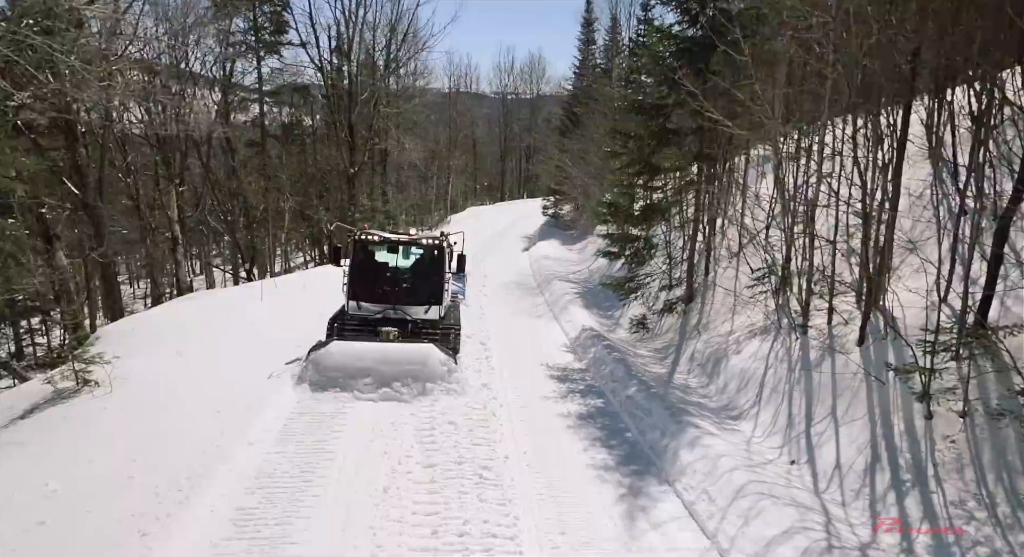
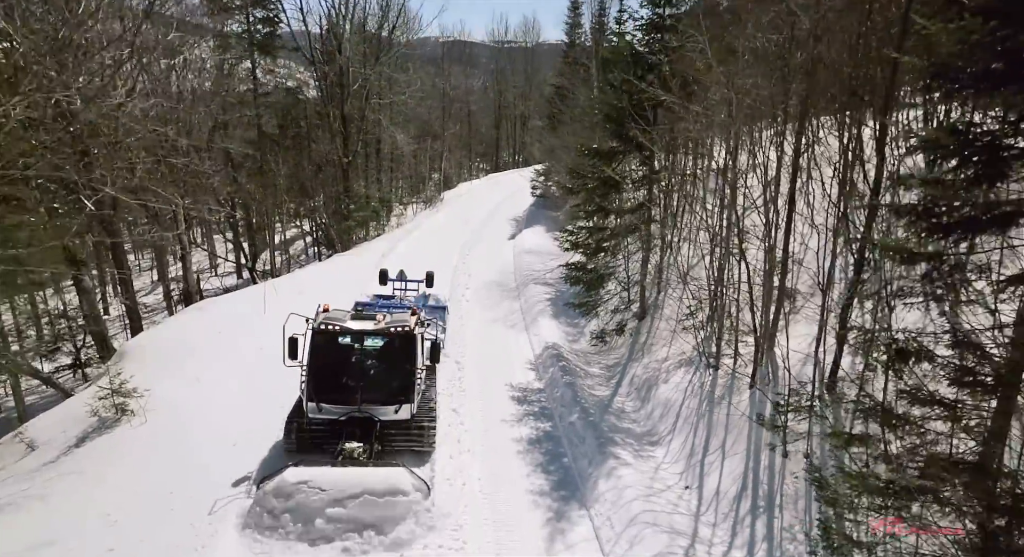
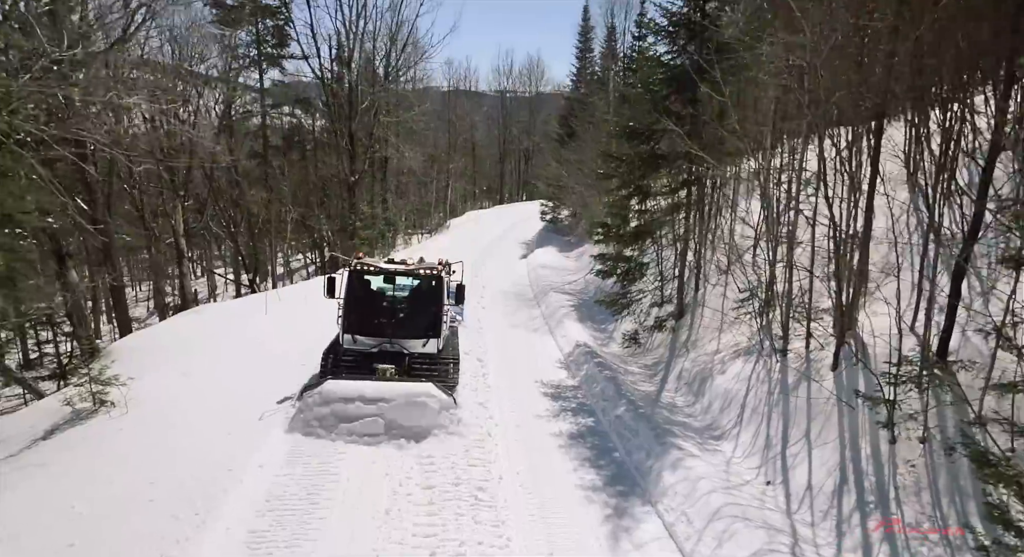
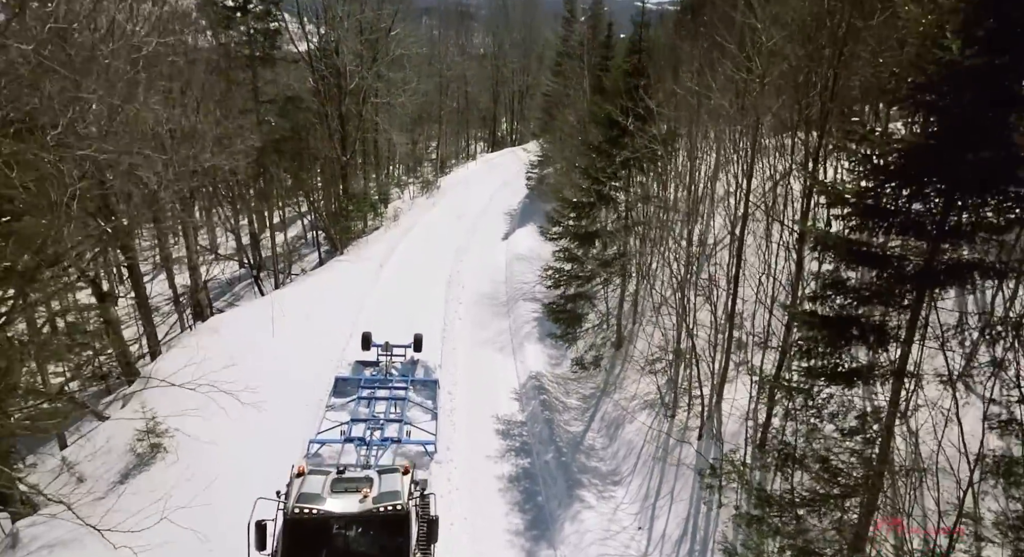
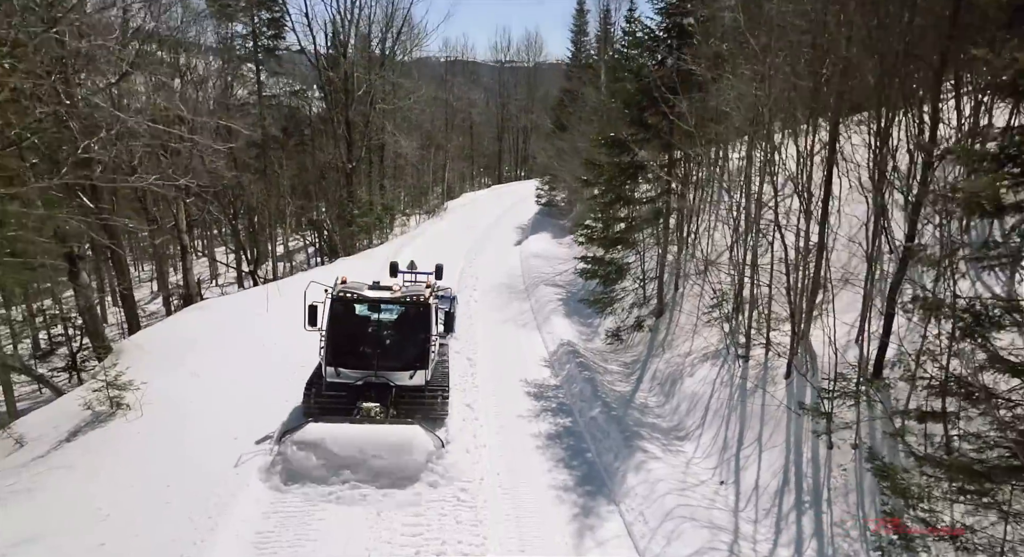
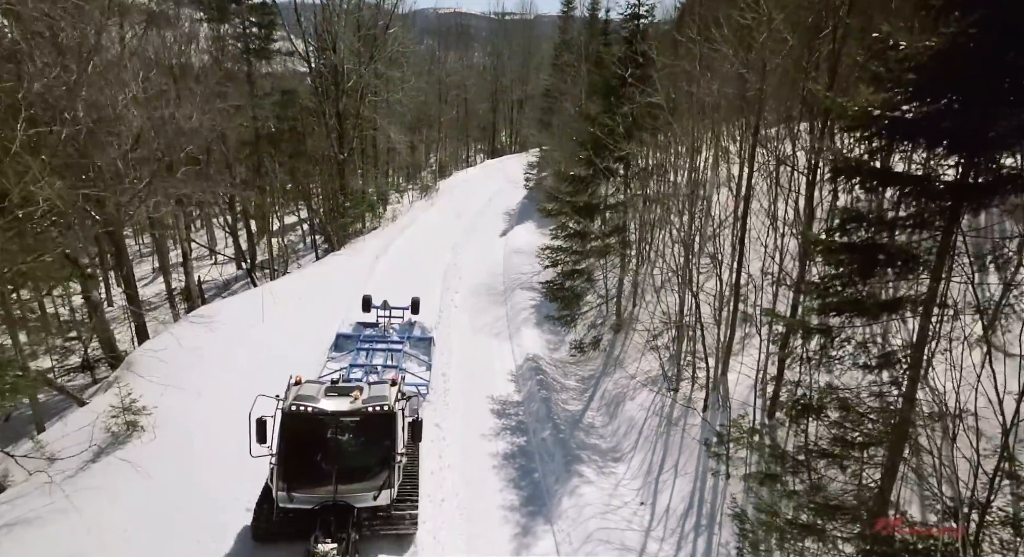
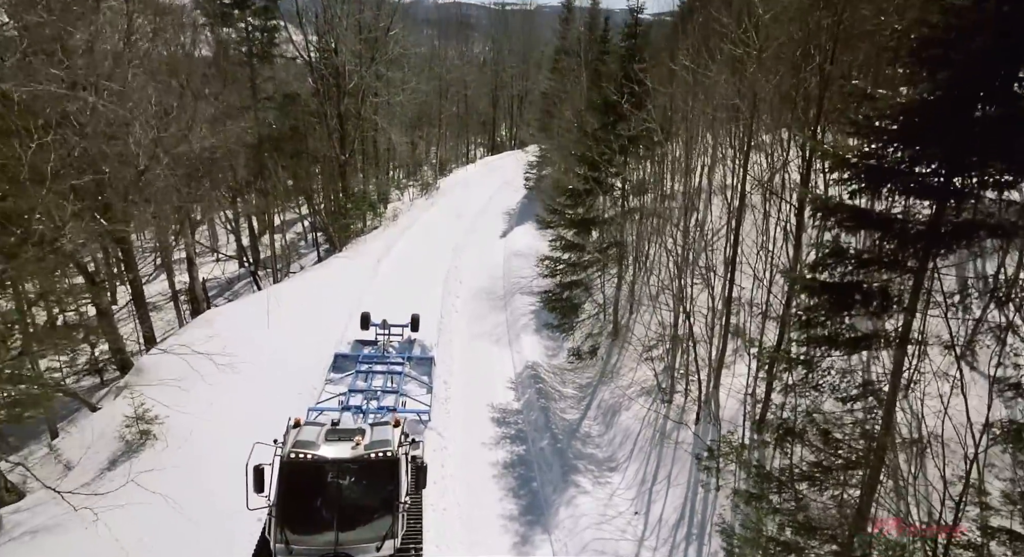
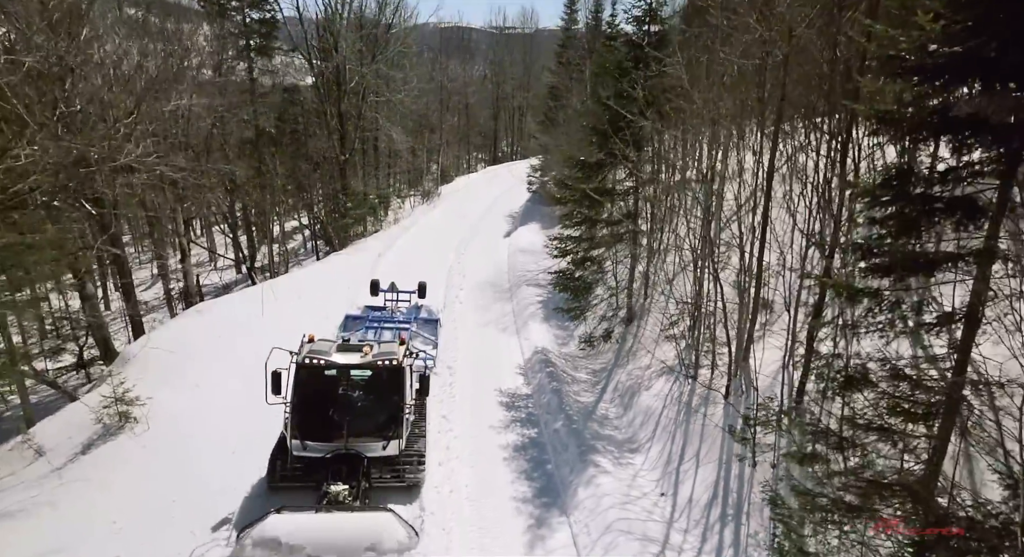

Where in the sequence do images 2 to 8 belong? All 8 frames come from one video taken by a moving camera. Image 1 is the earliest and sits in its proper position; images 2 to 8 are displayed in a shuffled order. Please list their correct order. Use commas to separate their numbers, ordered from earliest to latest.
3, 5, 2, 8, 6, 7, 4
